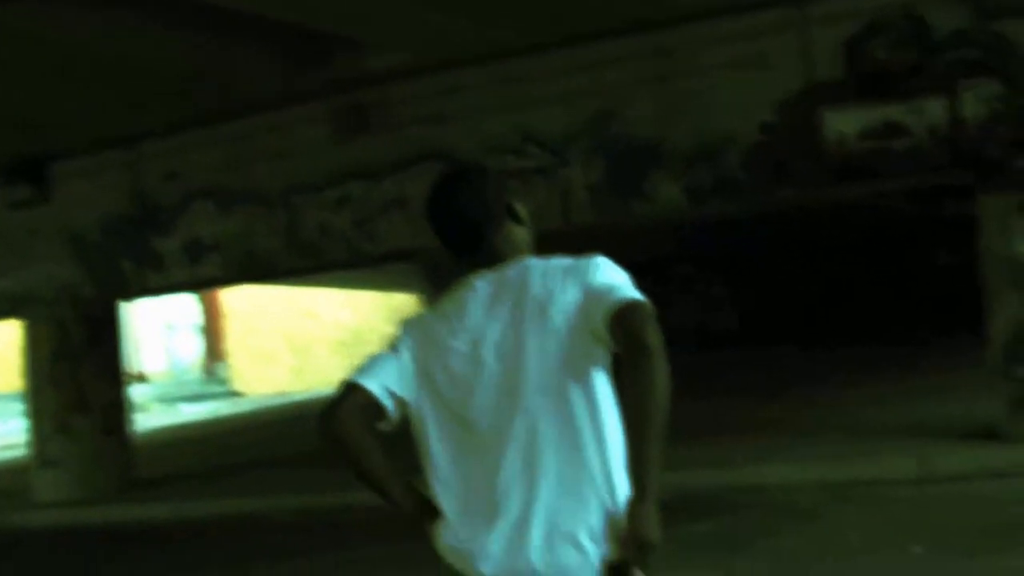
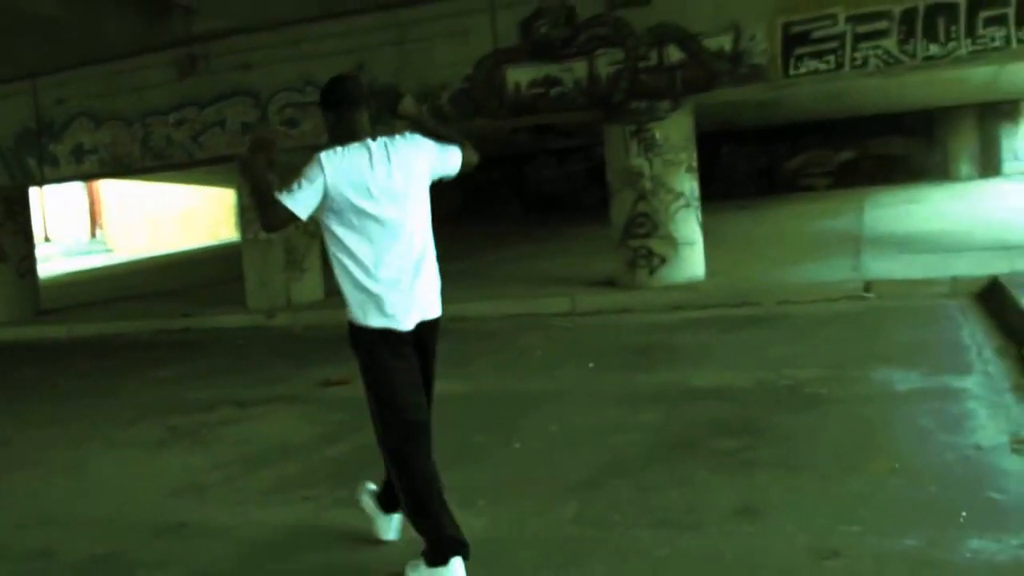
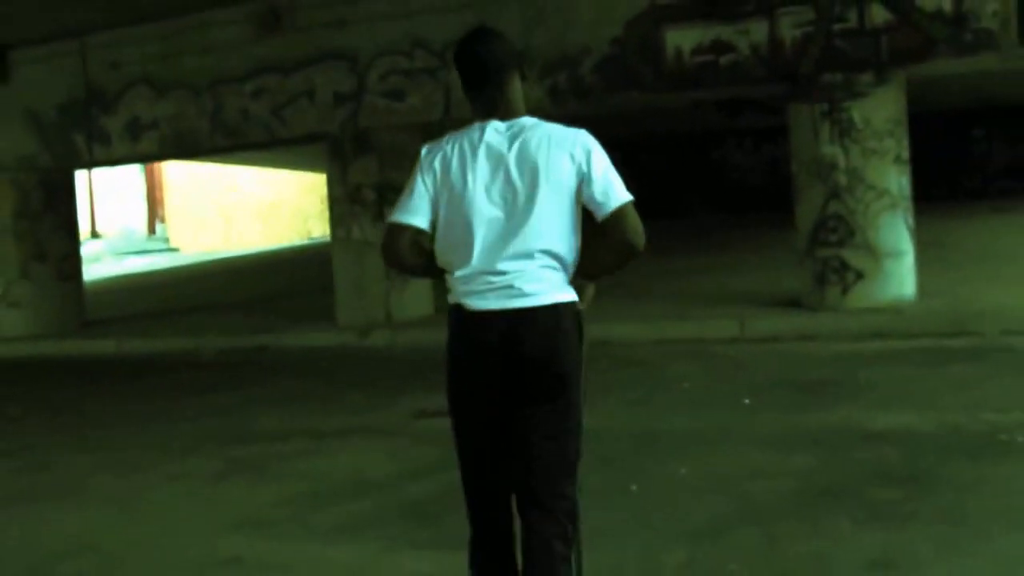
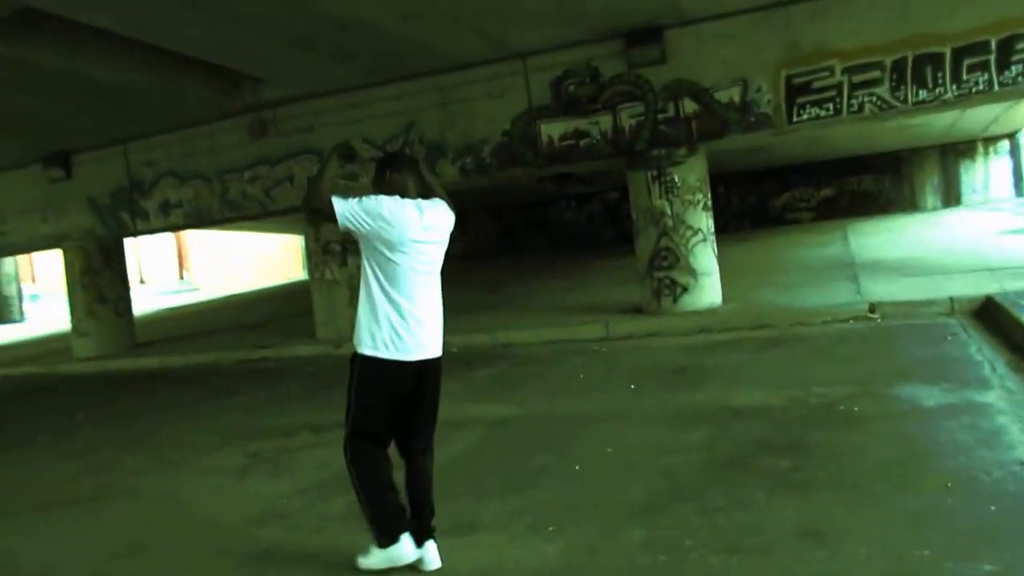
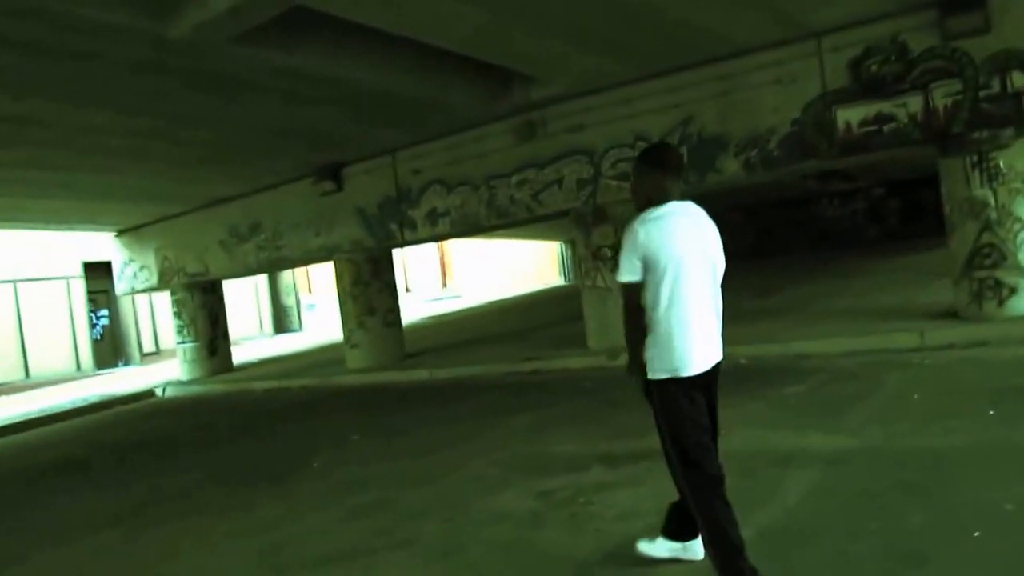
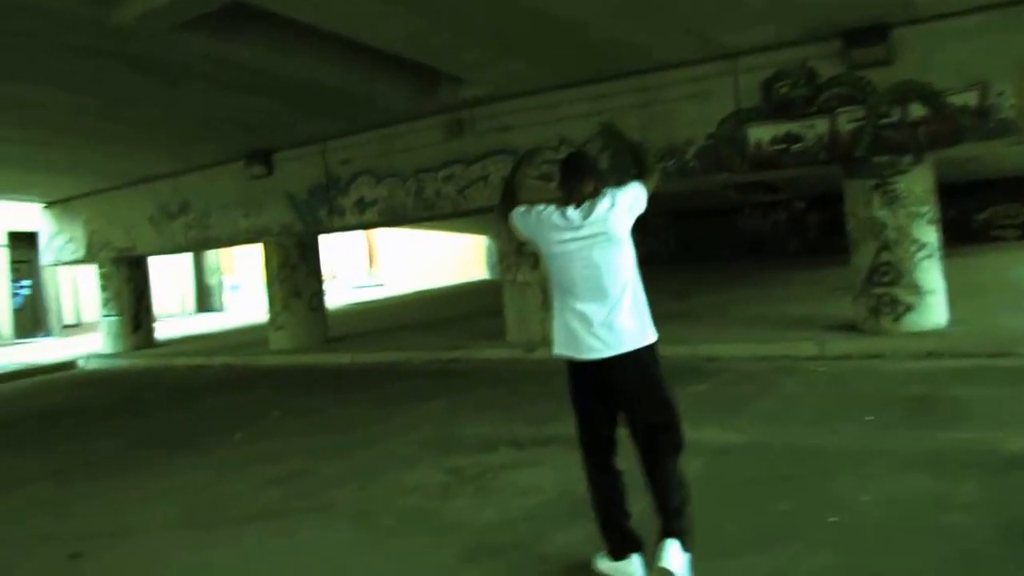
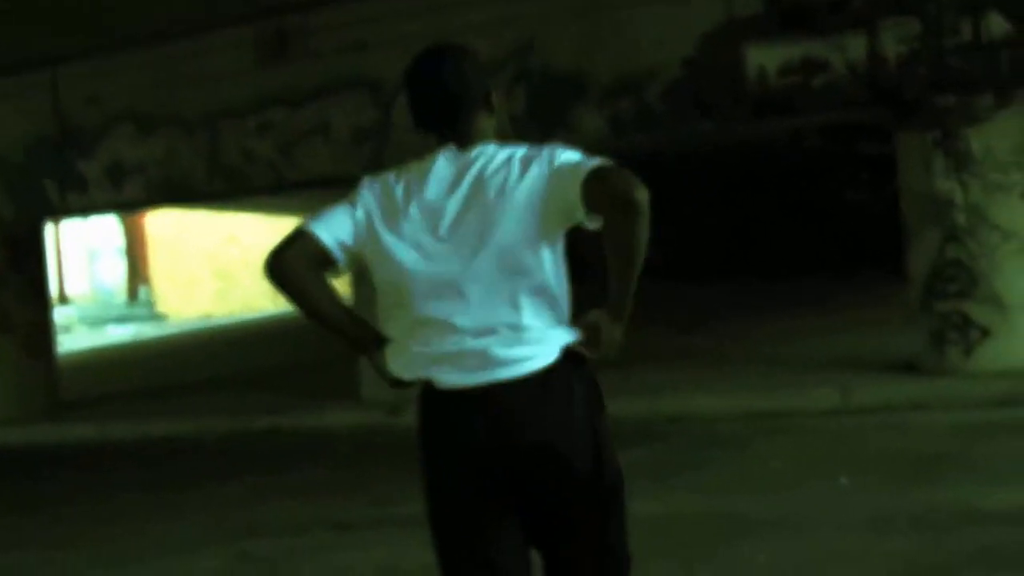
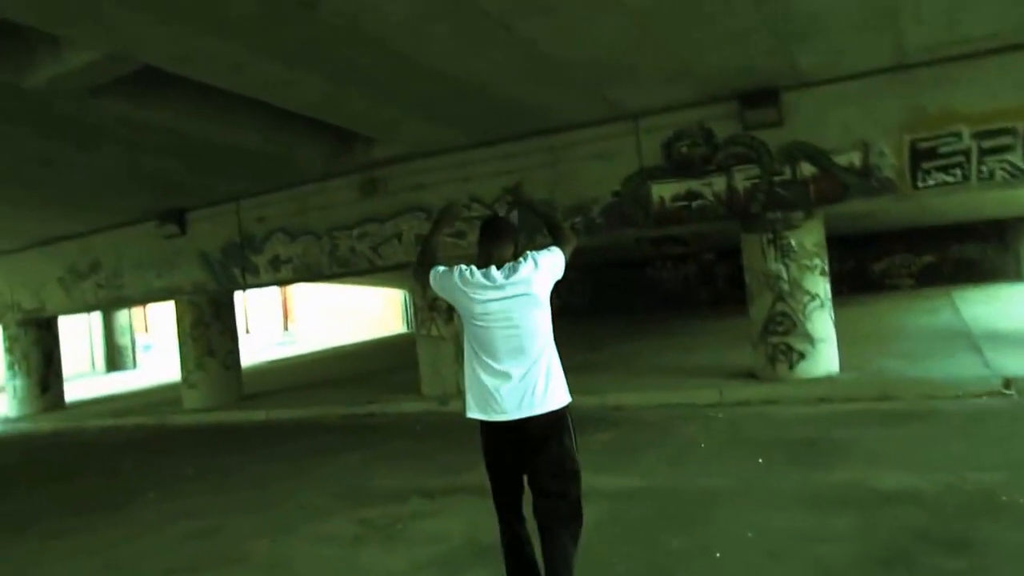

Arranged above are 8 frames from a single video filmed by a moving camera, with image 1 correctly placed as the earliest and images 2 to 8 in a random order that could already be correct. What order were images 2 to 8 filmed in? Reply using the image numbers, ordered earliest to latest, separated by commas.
7, 3, 2, 4, 8, 6, 5
